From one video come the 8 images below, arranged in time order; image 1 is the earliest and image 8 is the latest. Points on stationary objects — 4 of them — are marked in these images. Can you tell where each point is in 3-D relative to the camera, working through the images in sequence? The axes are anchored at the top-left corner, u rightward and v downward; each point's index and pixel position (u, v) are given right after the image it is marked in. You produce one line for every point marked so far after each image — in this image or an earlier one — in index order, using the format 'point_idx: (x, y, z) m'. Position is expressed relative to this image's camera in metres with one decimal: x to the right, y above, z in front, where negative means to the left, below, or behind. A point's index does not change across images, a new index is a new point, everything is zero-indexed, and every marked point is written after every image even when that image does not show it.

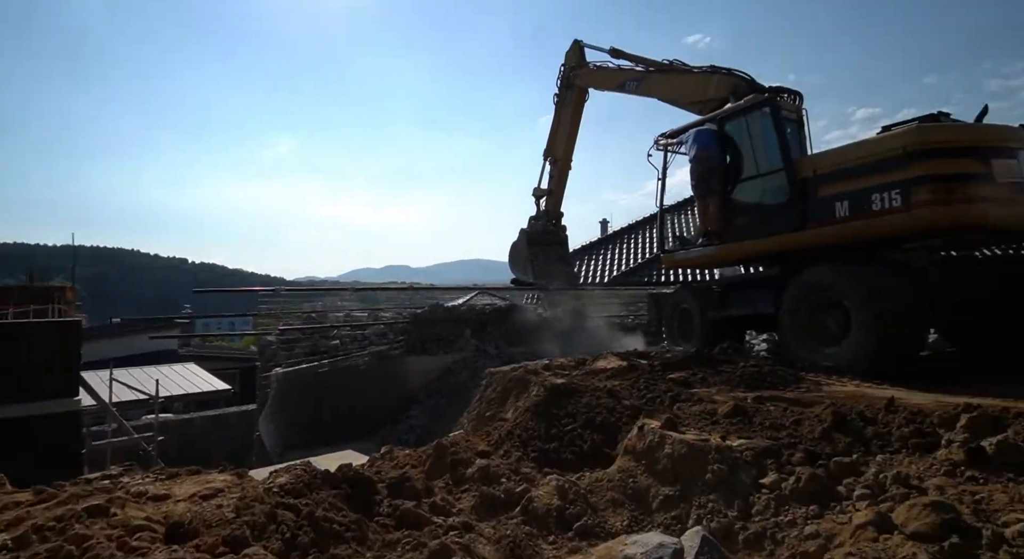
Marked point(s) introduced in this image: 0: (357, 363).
0: (-2.0, -1.1, +6.8) m
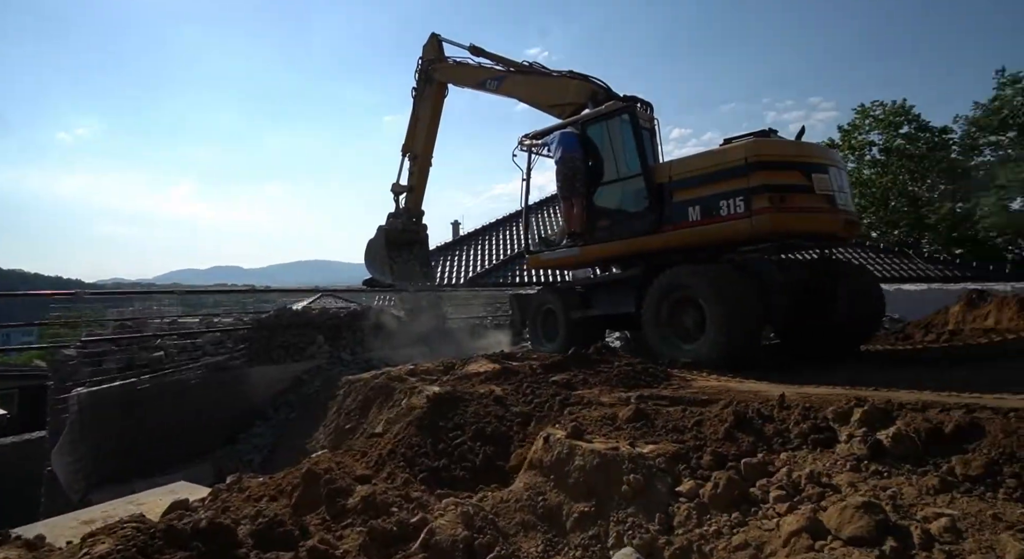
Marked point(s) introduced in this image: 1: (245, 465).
0: (-3.6, -1.1, +5.8) m
1: (-2.8, -2.0, +5.4) m
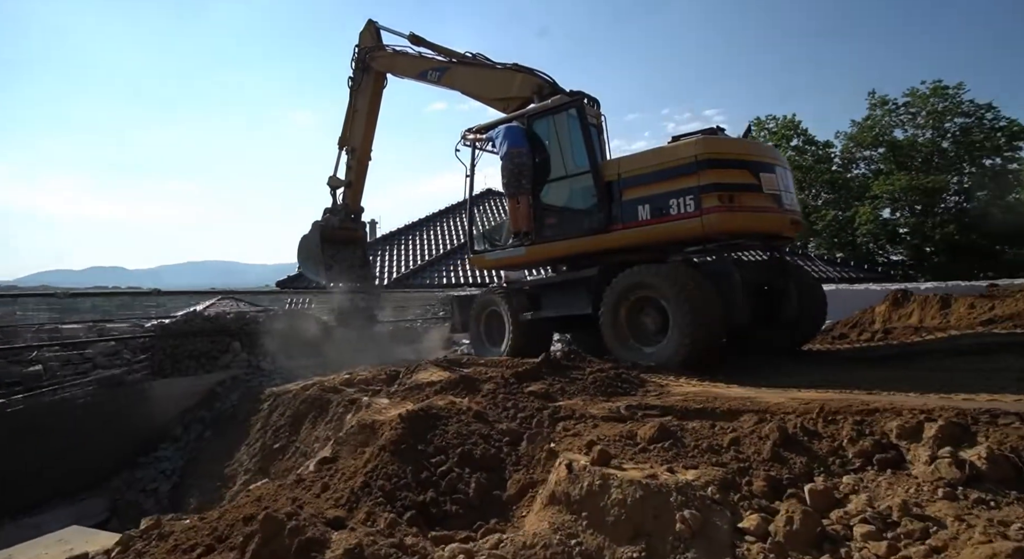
0: (-4.1, -1.1, +4.9) m
1: (-3.3, -2.0, +4.7) m
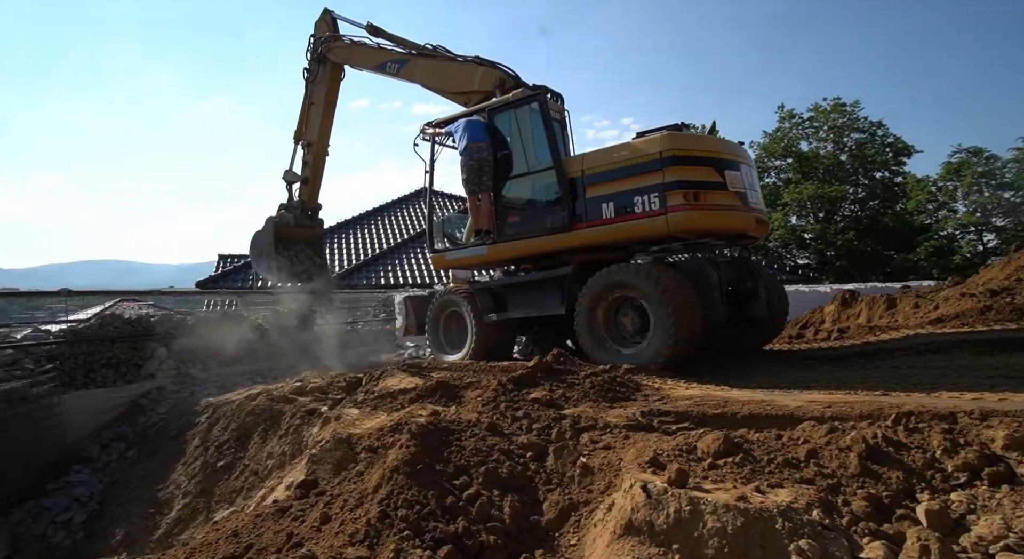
0: (-4.3, -1.1, +4.1) m
1: (-3.5, -1.9, +4.0) m
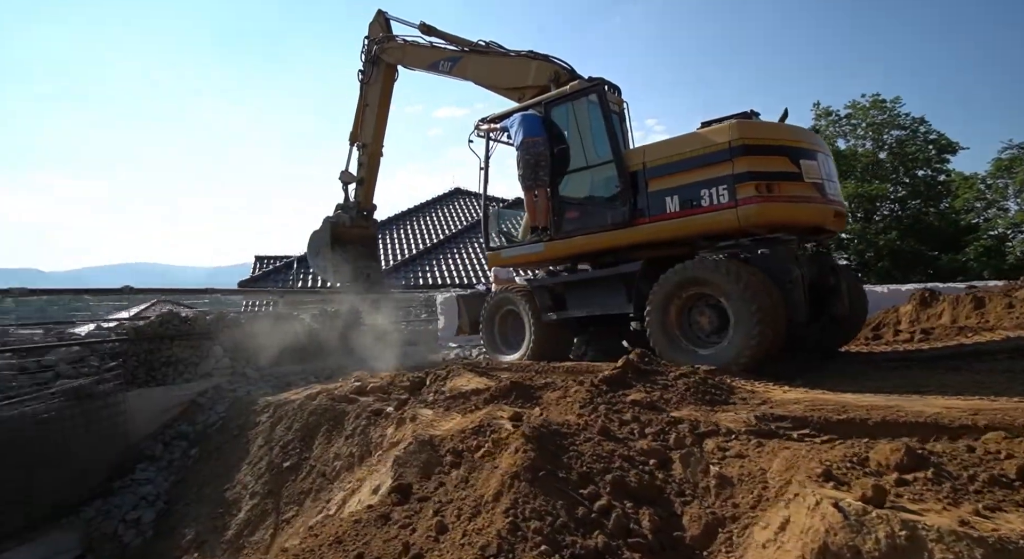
0: (-3.8, -1.0, +4.1) m
1: (-2.9, -1.9, +4.0) m
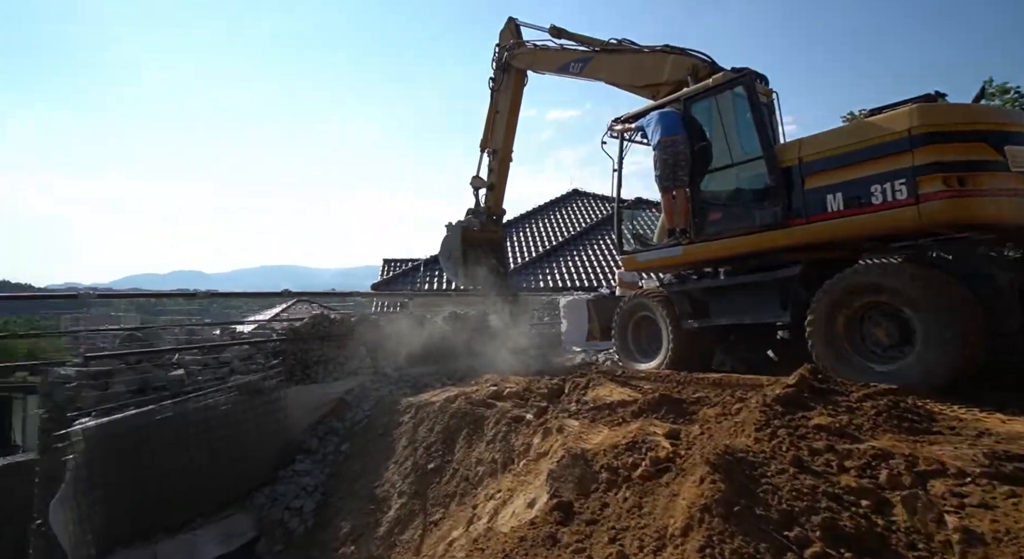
0: (-2.6, -1.1, +4.7) m
1: (-1.8, -2.0, +4.4) m
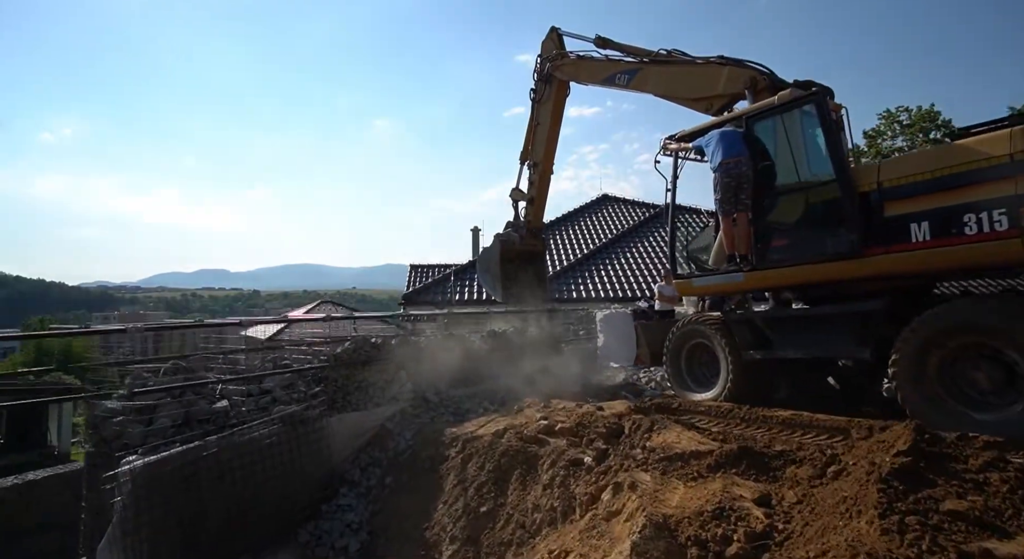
0: (-2.2, -1.4, +4.5) m
1: (-1.4, -2.2, +4.2) m
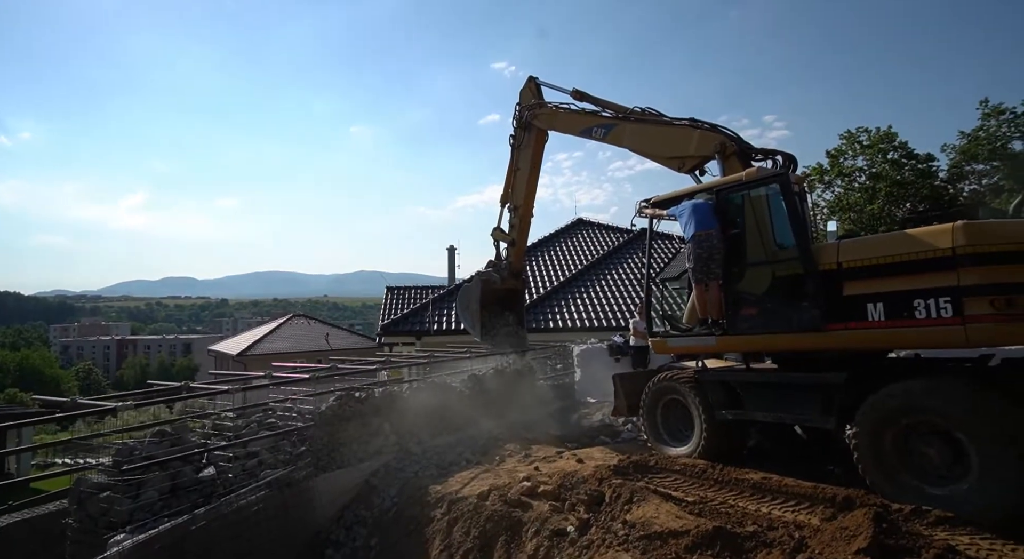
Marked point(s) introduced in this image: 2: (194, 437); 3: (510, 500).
0: (-2.3, -2.0, +4.6) m
1: (-1.5, -2.8, +4.3) m
2: (-3.1, -1.5, +5.1) m
3: (0.0, -1.9, +4.5) m
